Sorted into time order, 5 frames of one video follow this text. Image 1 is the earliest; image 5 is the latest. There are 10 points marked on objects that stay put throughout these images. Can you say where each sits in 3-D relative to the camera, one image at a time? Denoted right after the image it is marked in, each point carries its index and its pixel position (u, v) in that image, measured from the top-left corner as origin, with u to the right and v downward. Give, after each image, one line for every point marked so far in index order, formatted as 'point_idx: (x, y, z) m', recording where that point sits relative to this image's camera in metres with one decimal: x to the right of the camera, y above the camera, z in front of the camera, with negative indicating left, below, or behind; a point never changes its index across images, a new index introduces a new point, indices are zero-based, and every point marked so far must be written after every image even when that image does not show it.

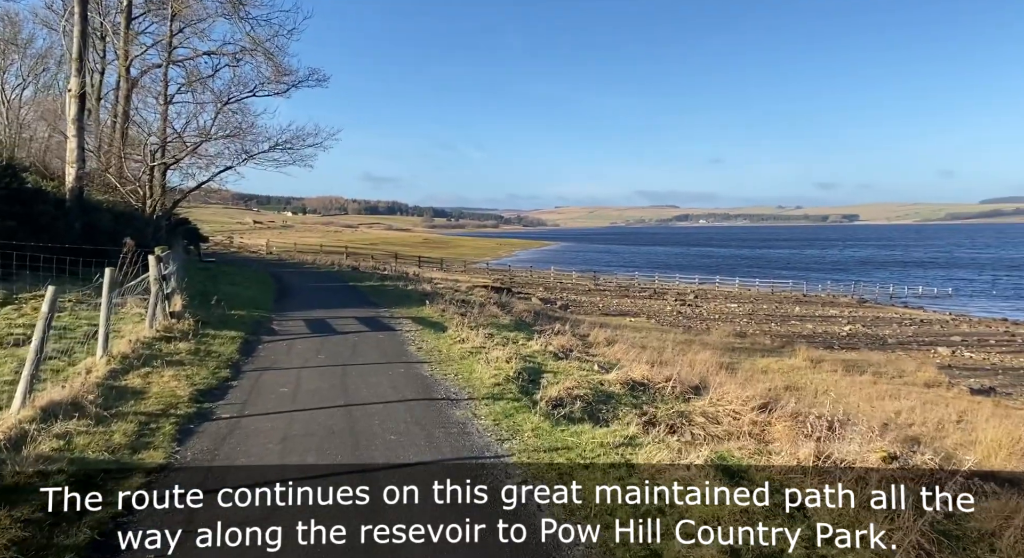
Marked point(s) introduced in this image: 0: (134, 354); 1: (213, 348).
0: (-5.0, -1.0, +8.6) m
1: (-4.6, -1.1, +10.1) m
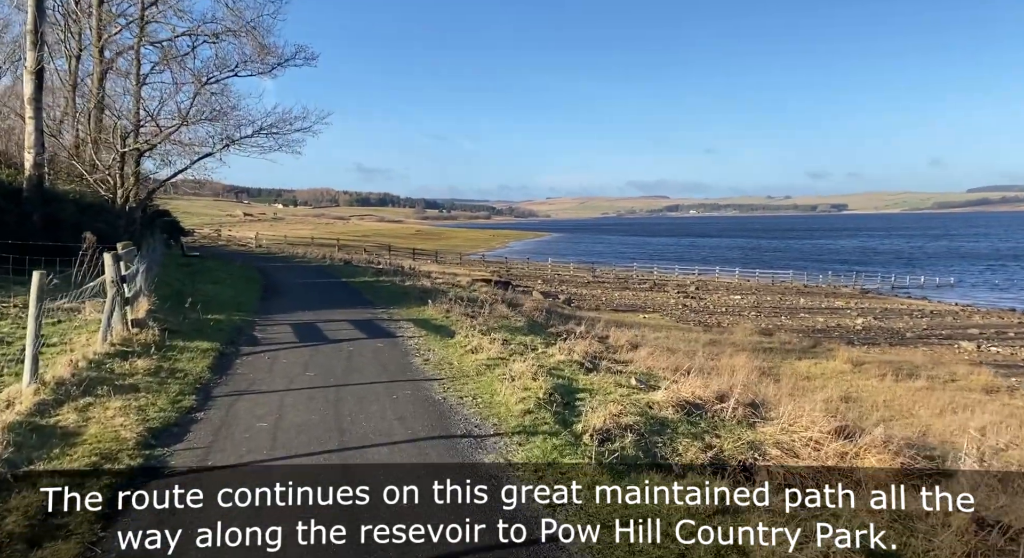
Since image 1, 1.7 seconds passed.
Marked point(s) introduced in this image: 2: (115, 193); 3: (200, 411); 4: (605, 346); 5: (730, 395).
0: (-4.6, -1.1, +6.8) m
1: (-4.2, -1.1, +8.4) m
2: (-11.1, +2.4, +18.4) m
3: (-3.2, -1.4, +6.8) m
4: (+1.9, -1.4, +13.4) m
5: (+3.2, -1.7, +9.7) m
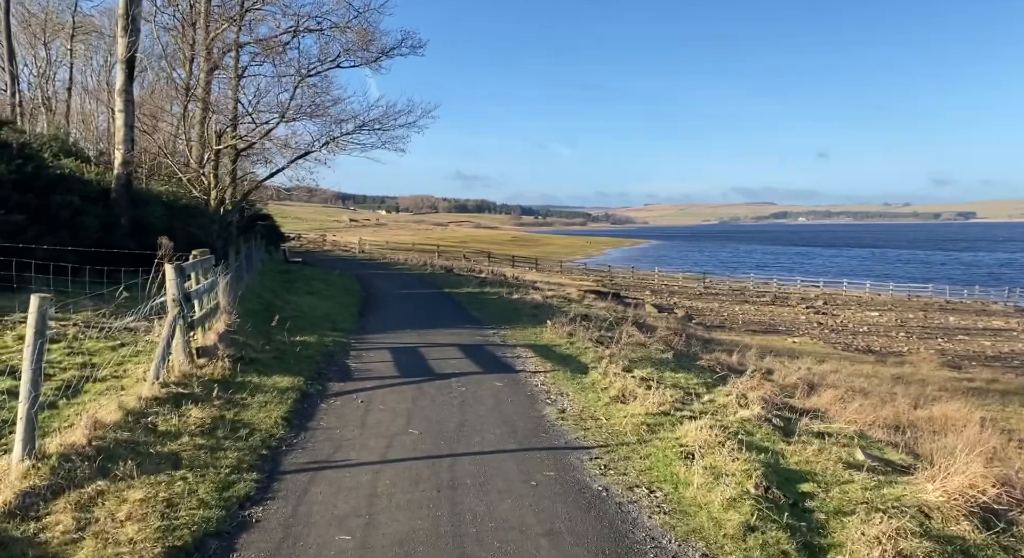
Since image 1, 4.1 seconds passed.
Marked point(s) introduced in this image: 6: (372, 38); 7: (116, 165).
0: (-3.1, -1.2, +4.8) m
1: (-2.6, -1.3, +6.3) m
2: (-7.9, +2.2, +17.2) m
3: (-1.8, -1.6, +4.6) m
4: (+4.2, -1.8, +10.4) m
5: (+5.0, -2.0, +6.6) m
6: (-3.9, +6.7, +18.4) m
7: (-7.8, +2.2, +13.0) m
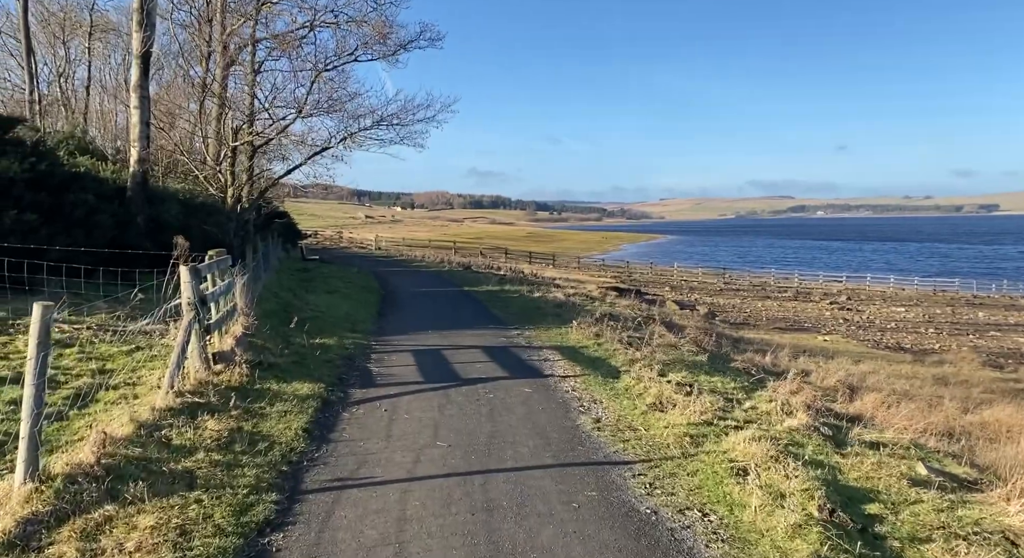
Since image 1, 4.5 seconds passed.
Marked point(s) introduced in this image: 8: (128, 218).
0: (-2.8, -1.3, +4.4) m
1: (-2.2, -1.4, +5.9) m
2: (-7.3, +2.2, +16.9) m
3: (-1.5, -1.6, +4.2) m
4: (+4.6, -1.8, +9.9) m
5: (+5.3, -2.0, +6.0) m
6: (-3.4, +6.8, +18.1) m
7: (-7.3, +2.2, +12.7) m
8: (-7.2, +1.1, +12.4) m
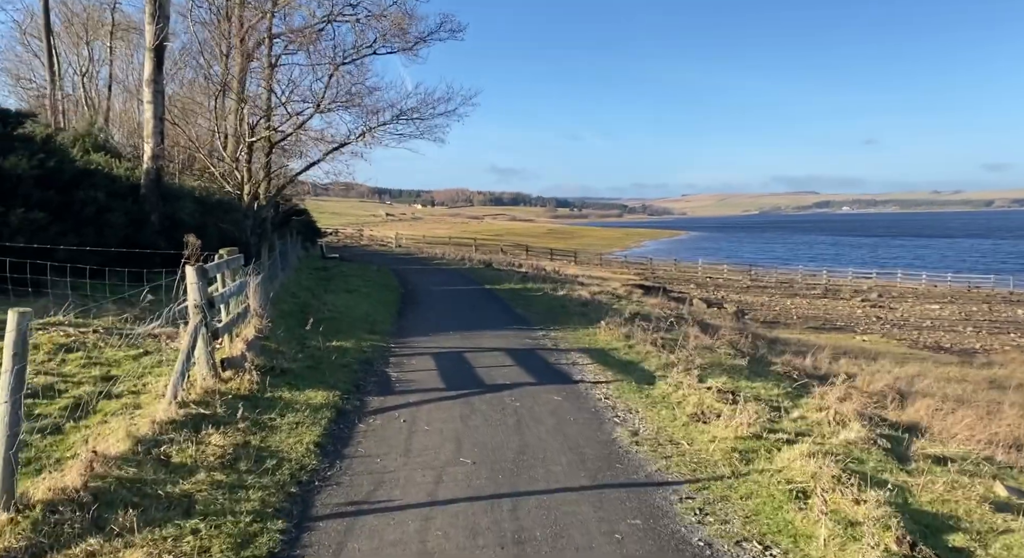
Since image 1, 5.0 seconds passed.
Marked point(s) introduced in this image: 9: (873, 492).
0: (-2.6, -1.3, +4.0) m
1: (-2.0, -1.4, +5.4) m
2: (-6.7, +2.2, +16.6) m
3: (-1.3, -1.6, +3.7) m
4: (+5.0, -1.7, +9.2) m
5: (+5.6, -2.0, +5.3) m
6: (-2.7, +6.8, +17.6) m
7: (-6.9, +2.2, +12.4) m
8: (-6.8, +1.1, +12.0) m
9: (+2.8, -1.7, +5.1) m
